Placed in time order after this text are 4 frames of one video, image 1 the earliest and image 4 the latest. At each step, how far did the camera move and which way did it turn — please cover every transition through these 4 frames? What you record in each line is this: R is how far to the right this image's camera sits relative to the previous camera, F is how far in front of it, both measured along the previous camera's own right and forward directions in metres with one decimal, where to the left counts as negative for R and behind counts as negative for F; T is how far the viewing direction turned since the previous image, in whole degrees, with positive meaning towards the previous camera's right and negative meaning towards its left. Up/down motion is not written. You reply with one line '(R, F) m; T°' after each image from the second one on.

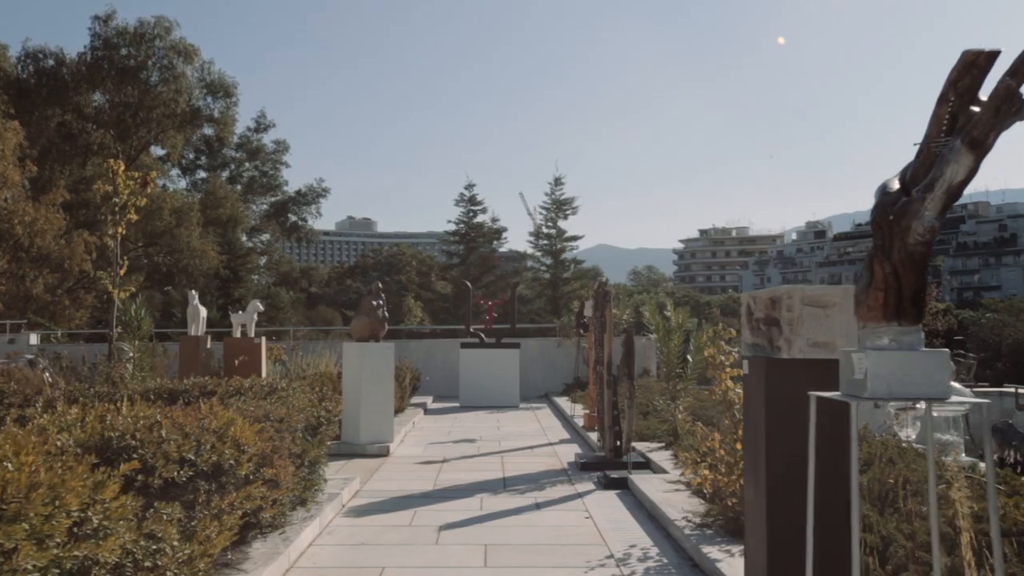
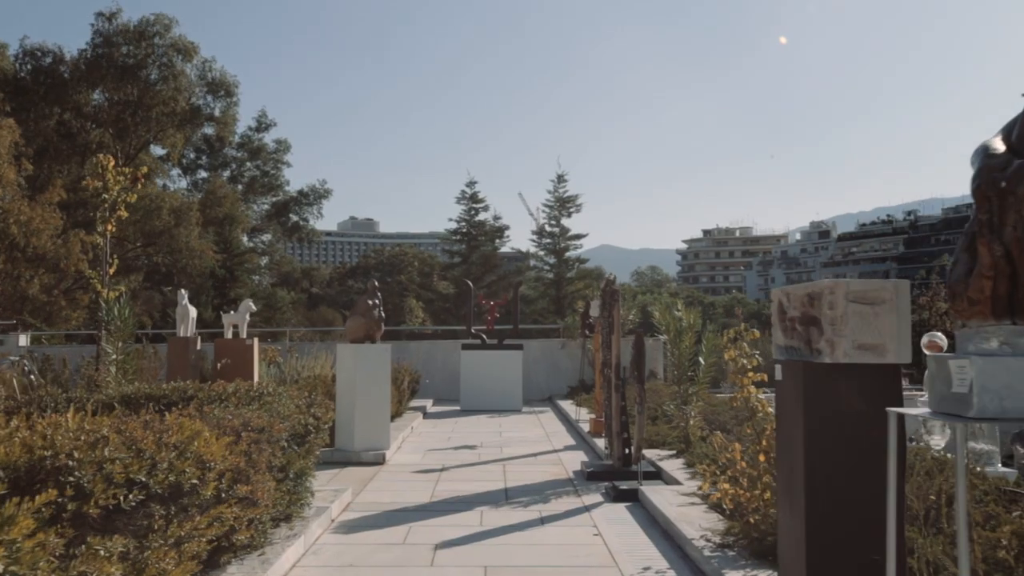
(0.0, +0.5) m; 0°
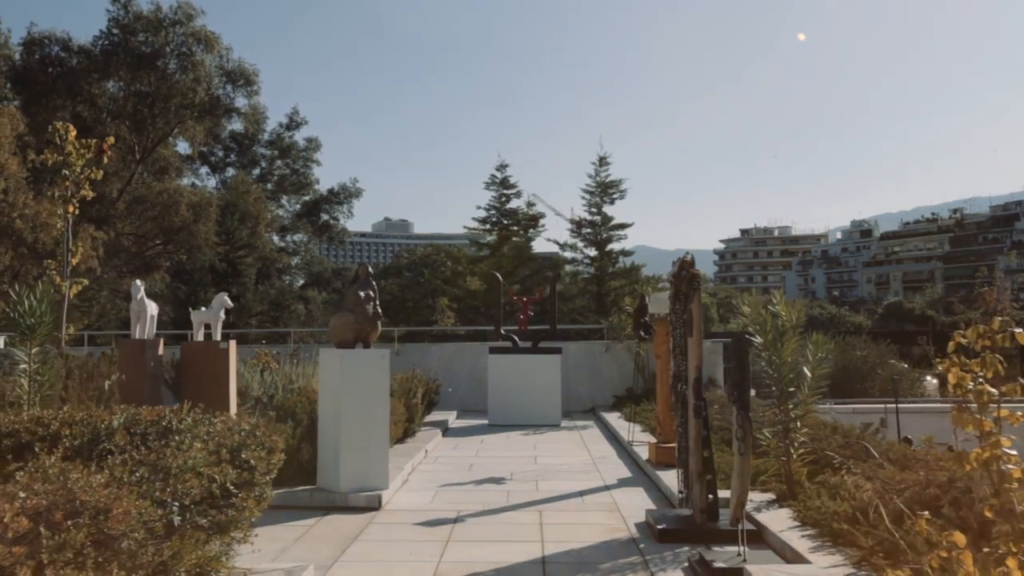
(0.0, +2.3) m; -2°
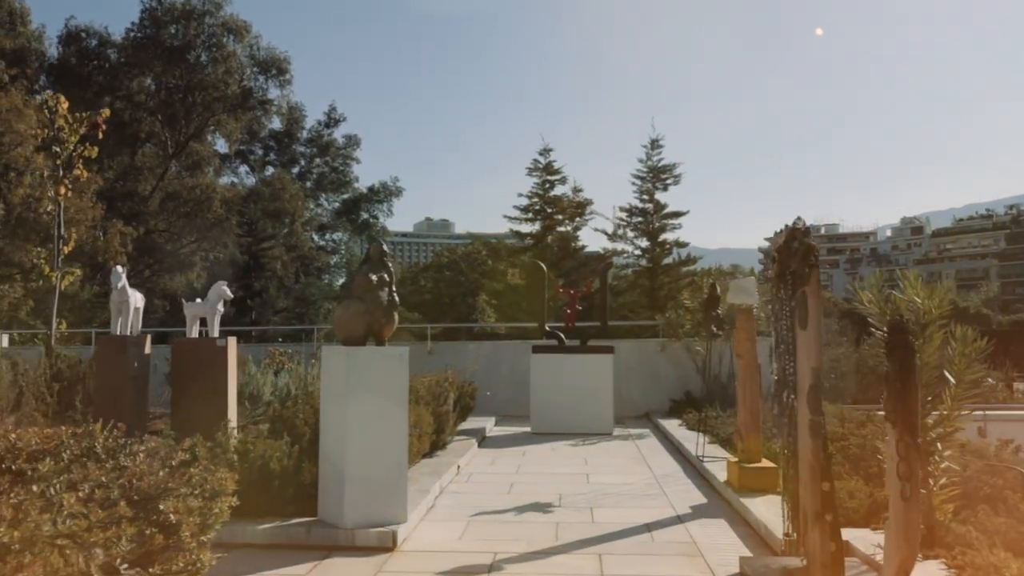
(-0.1, +1.5) m; -3°
